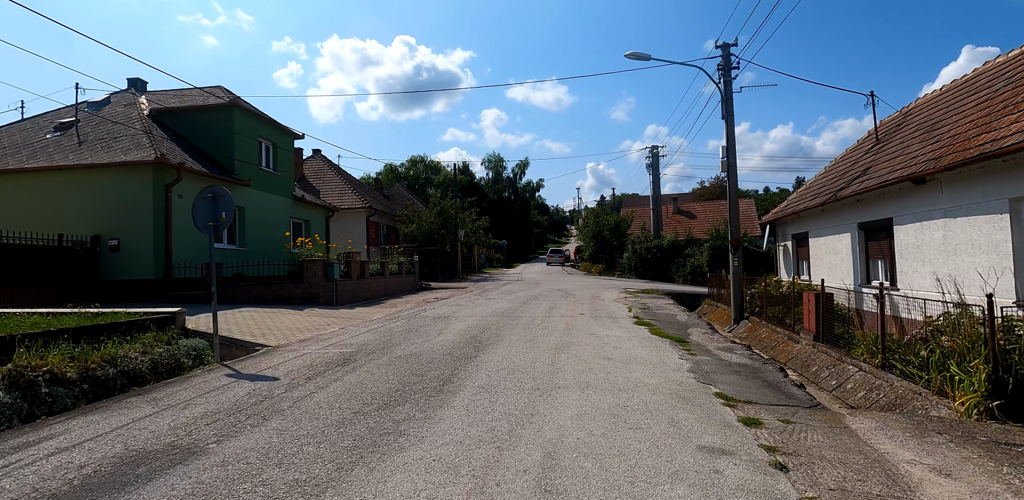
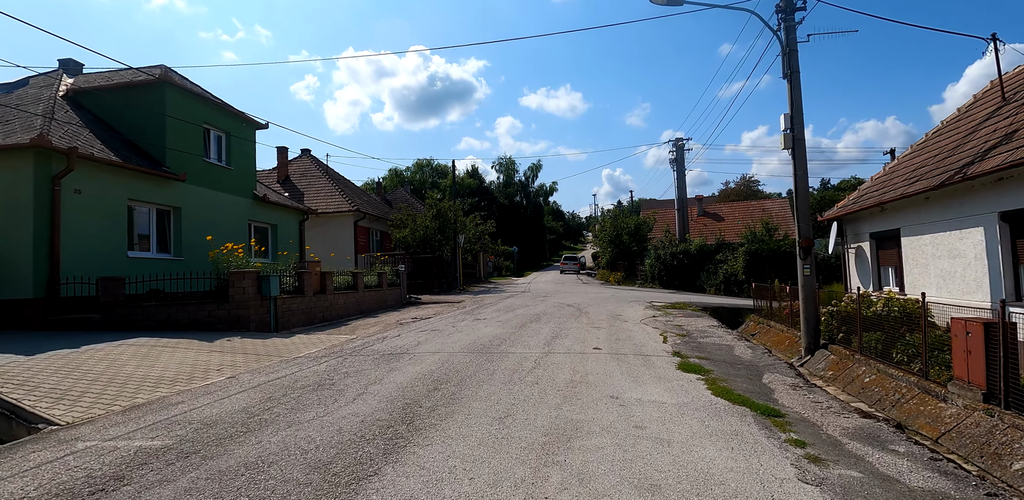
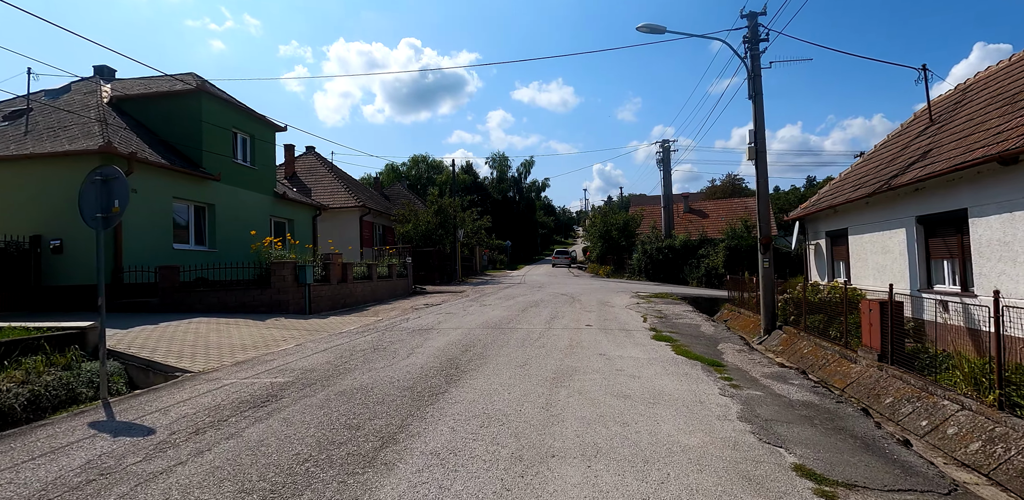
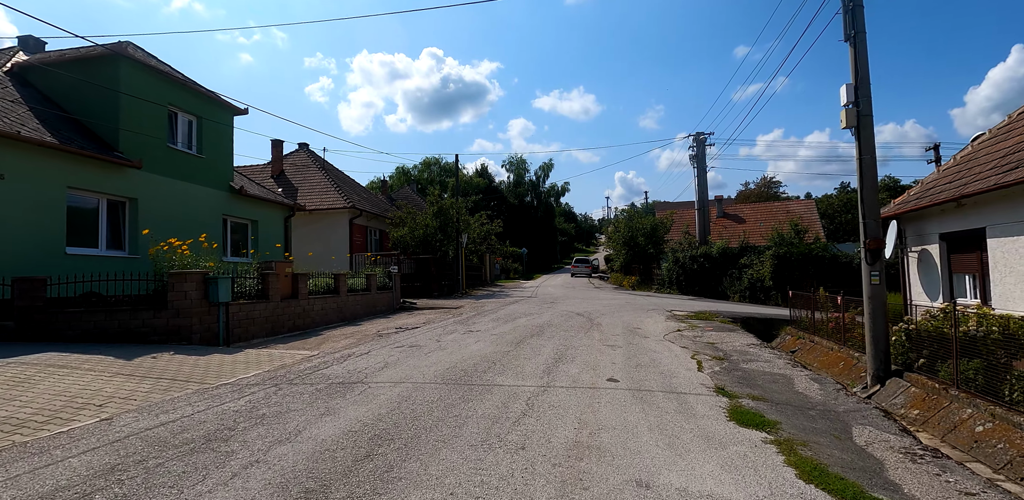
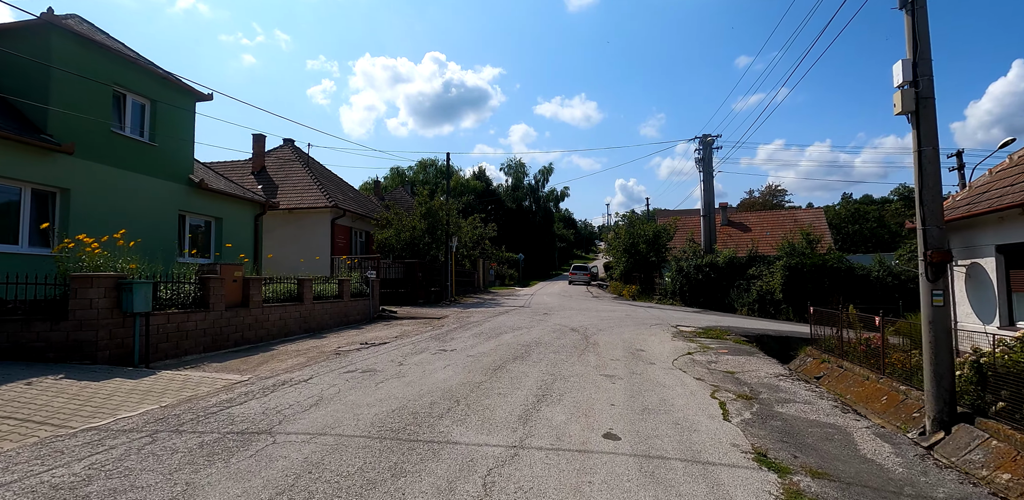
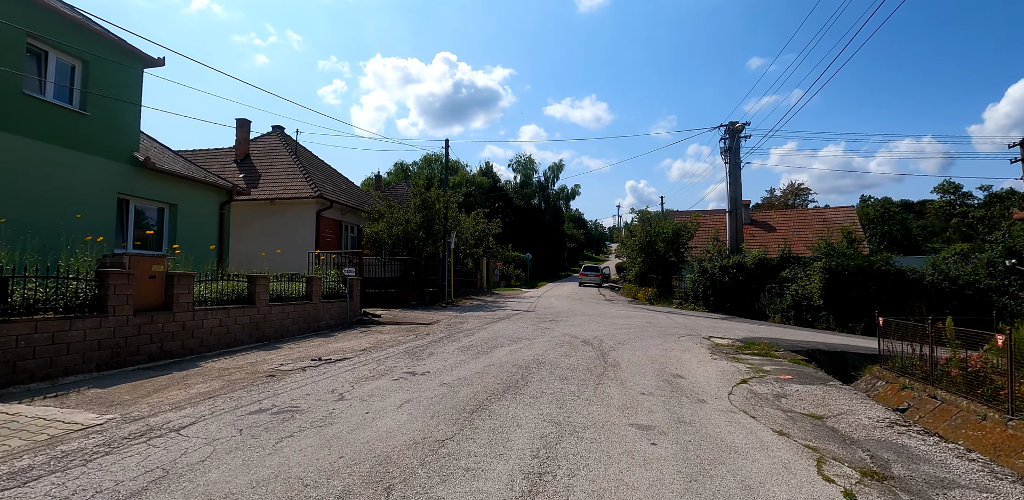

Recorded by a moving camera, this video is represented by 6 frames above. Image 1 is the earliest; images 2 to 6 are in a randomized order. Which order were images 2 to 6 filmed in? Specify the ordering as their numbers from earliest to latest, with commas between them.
3, 2, 4, 5, 6
